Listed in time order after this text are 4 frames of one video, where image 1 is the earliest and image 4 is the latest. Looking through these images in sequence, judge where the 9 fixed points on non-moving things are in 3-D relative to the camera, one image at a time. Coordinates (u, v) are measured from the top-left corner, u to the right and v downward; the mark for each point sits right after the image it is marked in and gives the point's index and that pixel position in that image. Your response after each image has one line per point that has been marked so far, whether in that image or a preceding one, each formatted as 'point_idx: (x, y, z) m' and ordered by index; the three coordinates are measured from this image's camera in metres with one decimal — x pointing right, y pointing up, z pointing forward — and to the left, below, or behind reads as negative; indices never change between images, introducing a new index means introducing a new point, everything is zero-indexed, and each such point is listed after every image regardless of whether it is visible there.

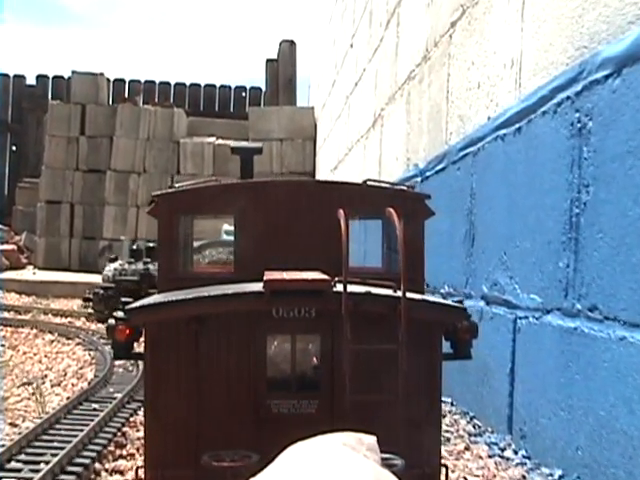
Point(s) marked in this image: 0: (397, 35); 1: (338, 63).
0: (+0.8, +2.1, +9.5) m
1: (+0.3, +2.5, +13.0) m
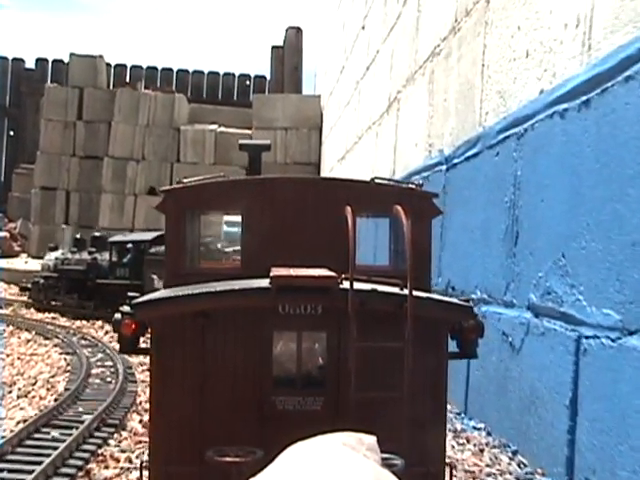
0: (+0.9, +2.2, +9.0) m
1: (+0.4, +2.6, +12.5) m
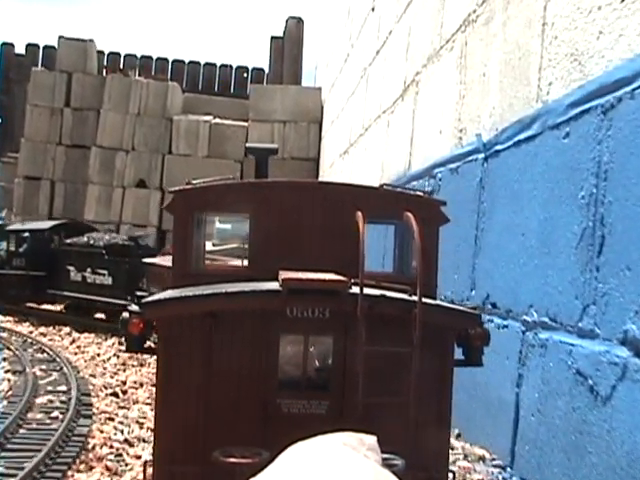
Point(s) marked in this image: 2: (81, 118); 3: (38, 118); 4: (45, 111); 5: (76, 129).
0: (+0.9, +2.1, +8.4) m
1: (+0.4, +2.6, +11.9) m
2: (-5.1, +2.6, +20.2) m
3: (-6.0, +2.6, +20.1) m
4: (-5.8, +2.7, +20.2) m
5: (-5.2, +2.3, +20.2) m
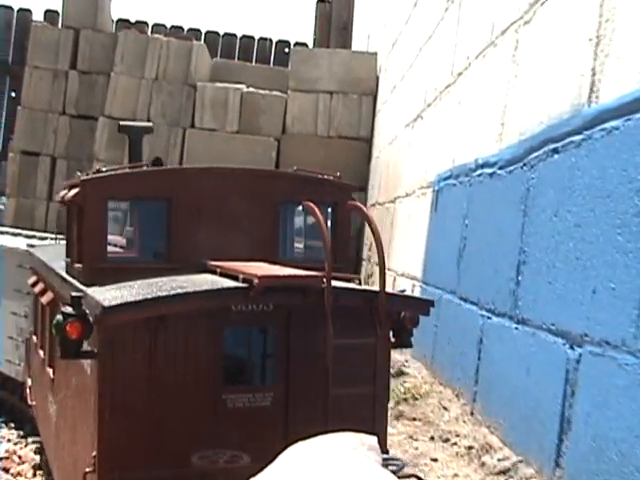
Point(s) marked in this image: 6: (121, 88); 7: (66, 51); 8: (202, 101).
0: (+1.4, +2.1, +6.1) m
1: (+1.0, +2.6, +9.7) m
2: (-4.1, +2.8, +18.2) m
3: (-5.0, +2.8, +18.2) m
4: (-4.9, +2.9, +18.2) m
5: (-4.2, +2.5, +18.2) m
6: (-3.5, +2.7, +17.8) m
7: (-4.6, +3.4, +18.3) m
8: (-1.7, +1.9, +13.7) m
